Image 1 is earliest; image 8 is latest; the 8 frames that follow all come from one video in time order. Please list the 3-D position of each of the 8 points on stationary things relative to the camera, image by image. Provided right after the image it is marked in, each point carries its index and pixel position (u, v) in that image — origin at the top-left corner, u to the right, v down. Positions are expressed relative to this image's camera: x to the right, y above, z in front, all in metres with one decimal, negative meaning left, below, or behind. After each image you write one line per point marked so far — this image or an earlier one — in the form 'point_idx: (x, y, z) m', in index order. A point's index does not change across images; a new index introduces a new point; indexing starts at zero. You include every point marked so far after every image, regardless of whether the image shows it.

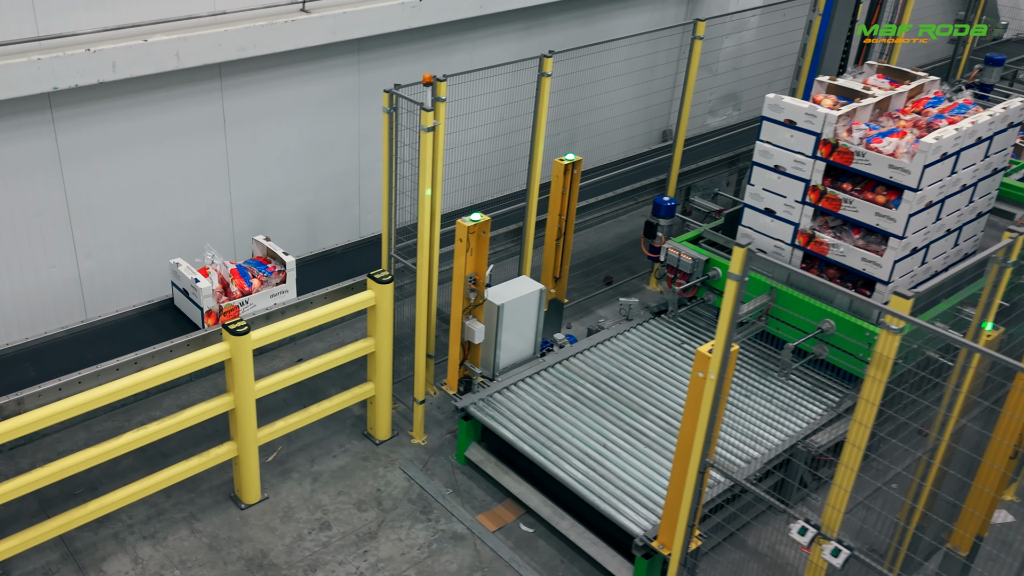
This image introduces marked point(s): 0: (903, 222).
0: (+4.2, +0.7, +5.8) m
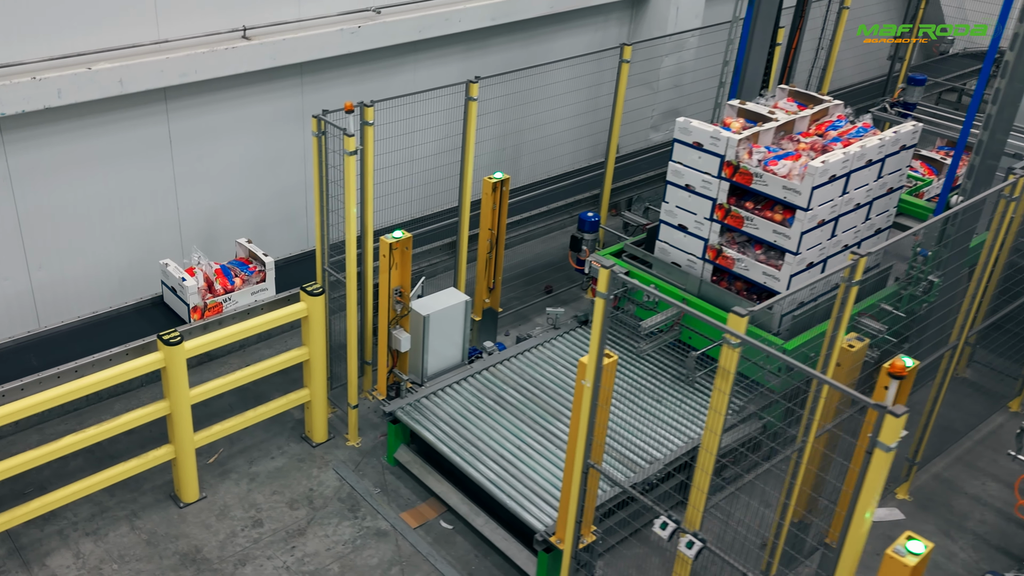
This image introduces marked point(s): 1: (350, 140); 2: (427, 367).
0: (+3.3, +0.6, +6.2) m
1: (-1.8, +1.7, +5.9) m
2: (-1.1, -1.0, +6.8) m
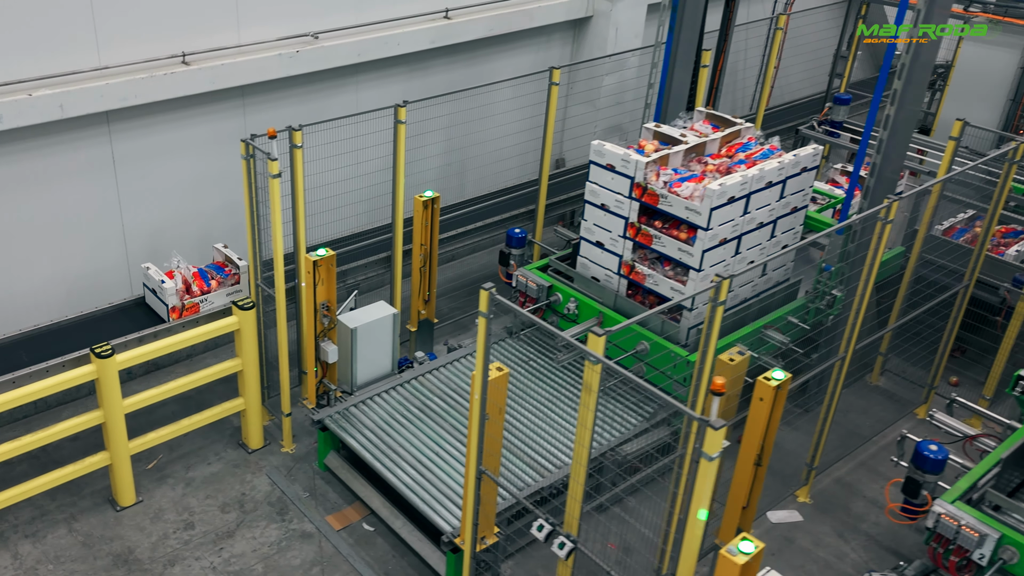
0: (+2.3, +0.4, +6.6) m
1: (-2.8, +1.5, +6.3) m
2: (-2.1, -1.2, +7.2) m
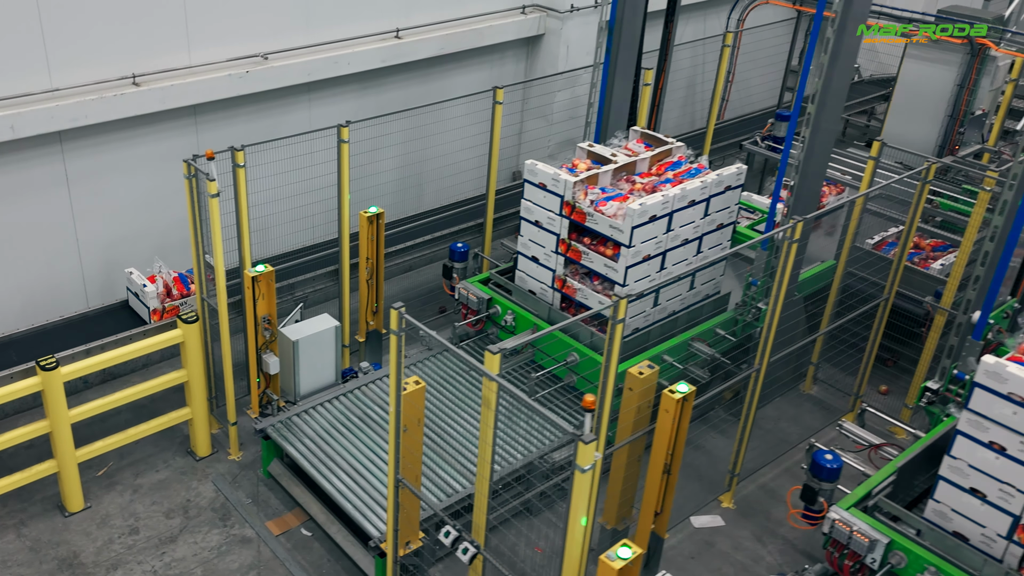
0: (+1.4, +0.2, +6.9) m
1: (-3.7, +1.3, +6.5) m
2: (-3.0, -1.4, +7.5) m
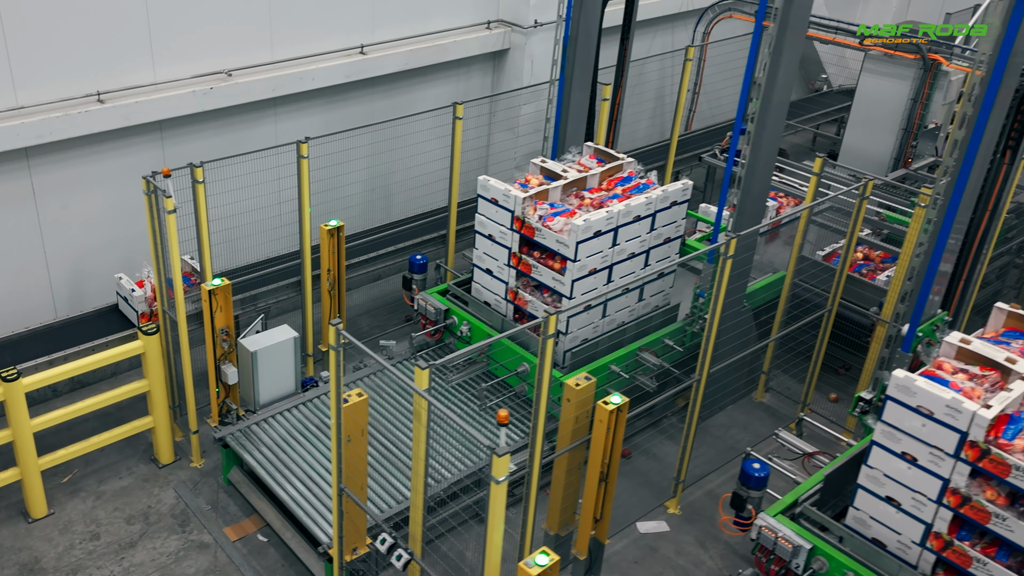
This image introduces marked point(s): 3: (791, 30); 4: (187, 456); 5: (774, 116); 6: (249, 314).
0: (+0.8, 0.0, +7.1) m
1: (-4.3, +1.1, +6.8) m
2: (-3.6, -1.6, +7.7) m
3: (+3.5, +3.3, +6.8) m
4: (-4.8, -2.5, +7.9) m
5: (+3.5, +2.3, +7.1) m
6: (-4.2, -0.4, +8.4) m
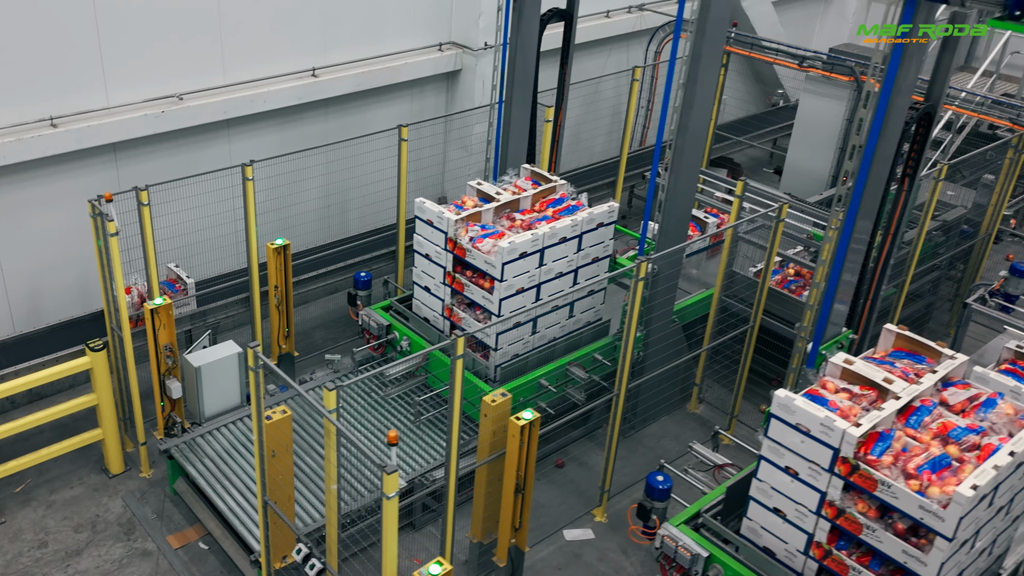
0: (-0.2, -0.2, +7.4) m
1: (-5.3, +0.9, +7.1) m
2: (-4.6, -1.8, +8.0) m
3: (+2.6, +3.0, +7.1) m
4: (-5.8, -2.8, +8.2) m
5: (+2.5, +2.1, +7.5) m
6: (-5.1, -0.7, +8.7) m
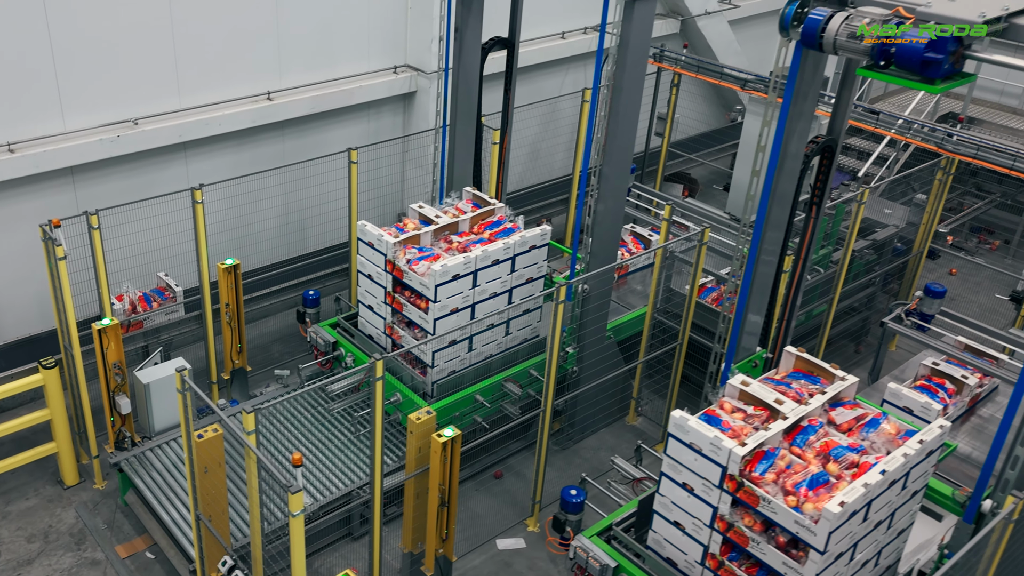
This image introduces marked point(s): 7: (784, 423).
0: (-1.2, -0.5, +7.8) m
1: (-6.3, +0.6, +7.4) m
2: (-5.6, -2.1, +8.3) m
3: (+1.6, +2.7, +7.5) m
4: (-6.8, -3.1, +8.6) m
5: (+1.6, +1.8, +7.8) m
6: (-6.1, -1.0, +9.1) m
7: (+3.0, -1.5, +5.8) m
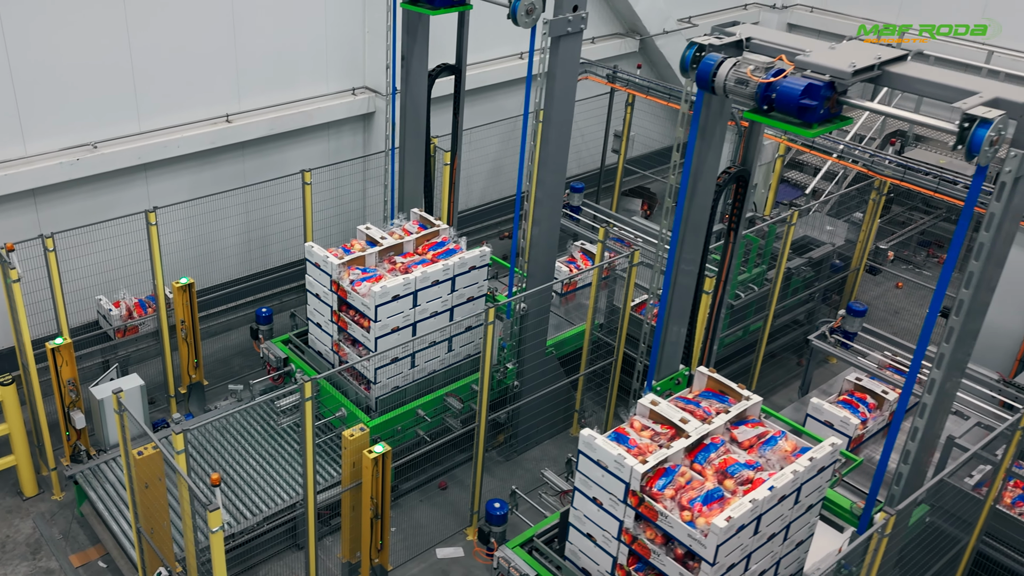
0: (-2.1, -0.8, +8.1) m
1: (-7.2, +0.2, +7.7) m
2: (-6.5, -2.5, +8.7) m
3: (+0.6, +2.4, +7.8) m
4: (-7.7, -3.4, +8.9) m
5: (+0.6, +1.5, +8.2) m
6: (-7.1, -1.3, +9.4) m
7: (+2.0, -1.8, +6.1) m
